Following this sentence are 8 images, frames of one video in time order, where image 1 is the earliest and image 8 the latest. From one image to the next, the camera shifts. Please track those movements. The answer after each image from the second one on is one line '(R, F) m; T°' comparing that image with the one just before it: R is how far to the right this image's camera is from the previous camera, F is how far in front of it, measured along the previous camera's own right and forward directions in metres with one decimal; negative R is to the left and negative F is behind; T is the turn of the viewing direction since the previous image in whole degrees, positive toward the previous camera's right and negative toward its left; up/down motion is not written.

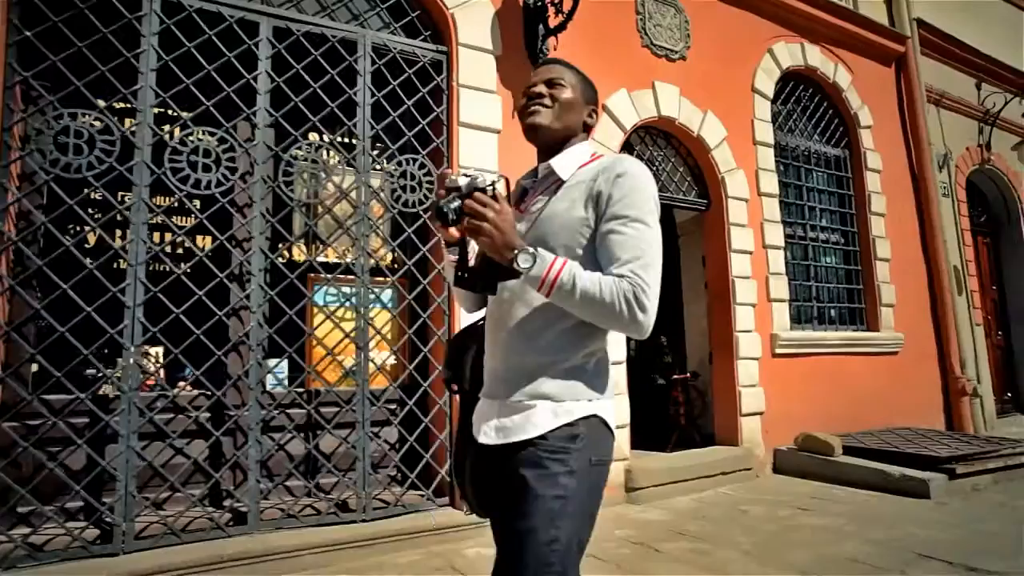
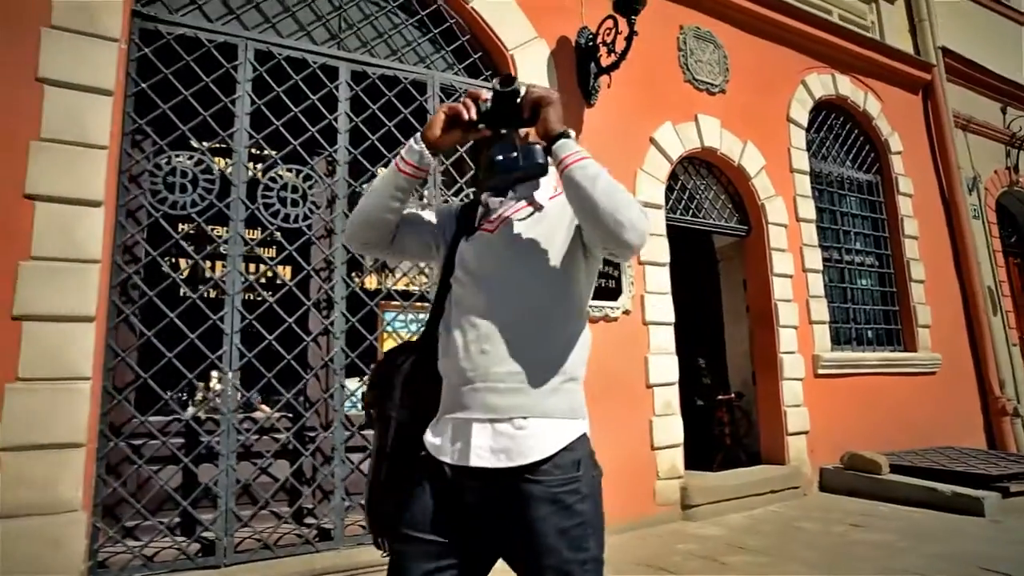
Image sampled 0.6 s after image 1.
(-0.3, -0.2) m; -1°
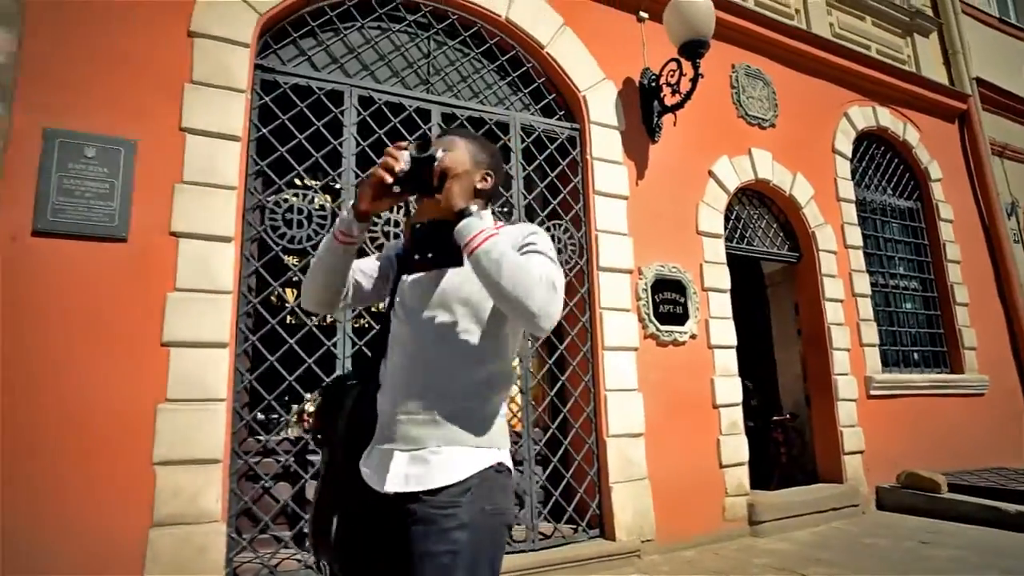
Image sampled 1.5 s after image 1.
(-0.4, -0.3) m; -1°
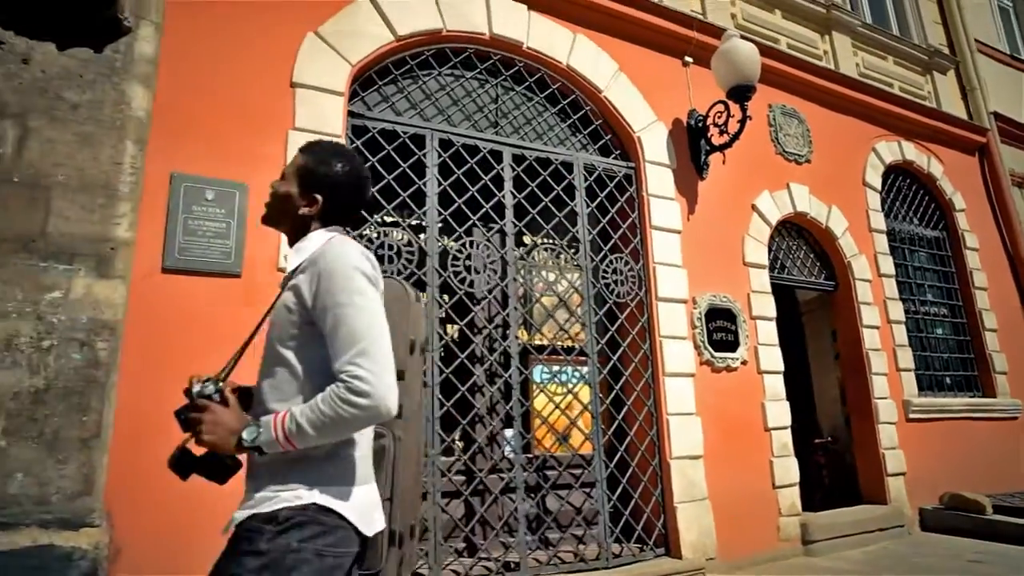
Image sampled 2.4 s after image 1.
(-0.4, -0.2) m; 0°
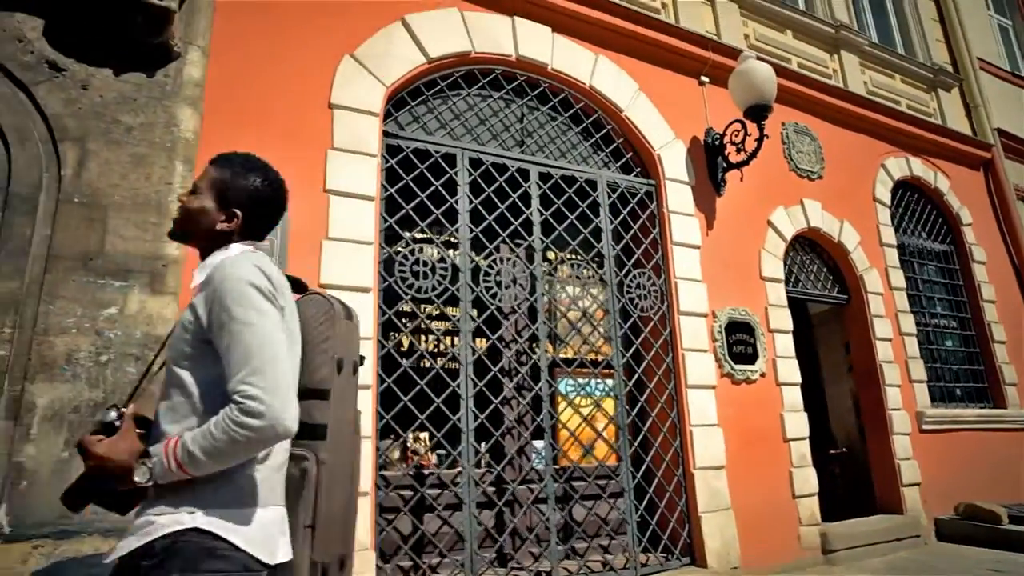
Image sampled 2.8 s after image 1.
(-0.2, -0.1) m; 0°
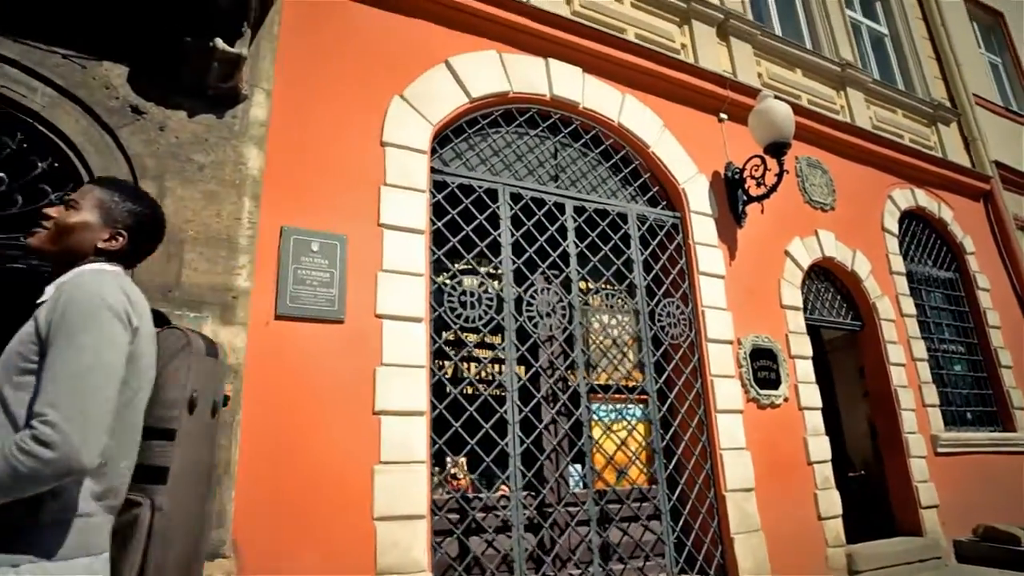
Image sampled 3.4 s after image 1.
(-0.3, -0.2) m; +1°
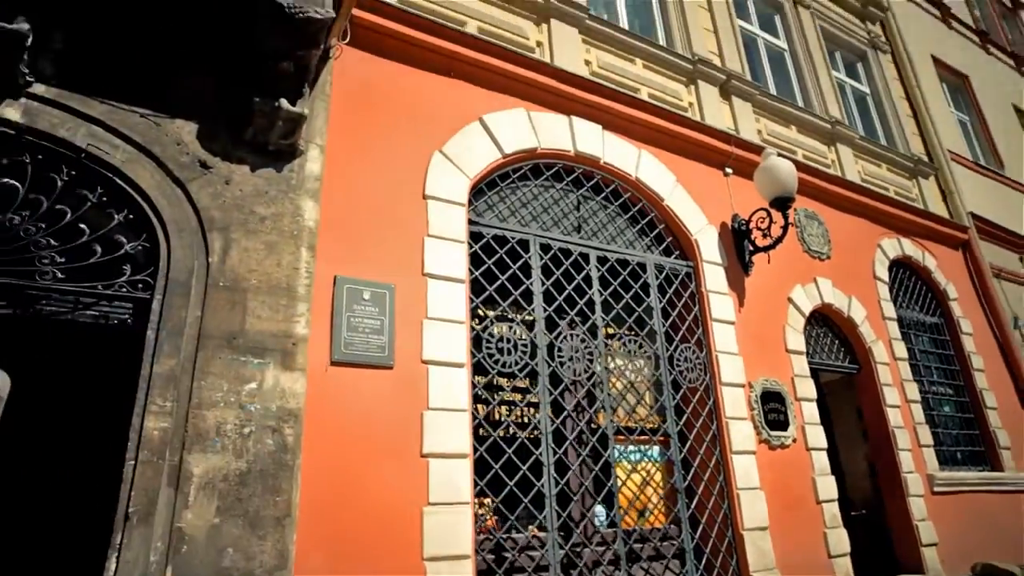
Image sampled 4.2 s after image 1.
(-0.4, -0.2) m; +2°
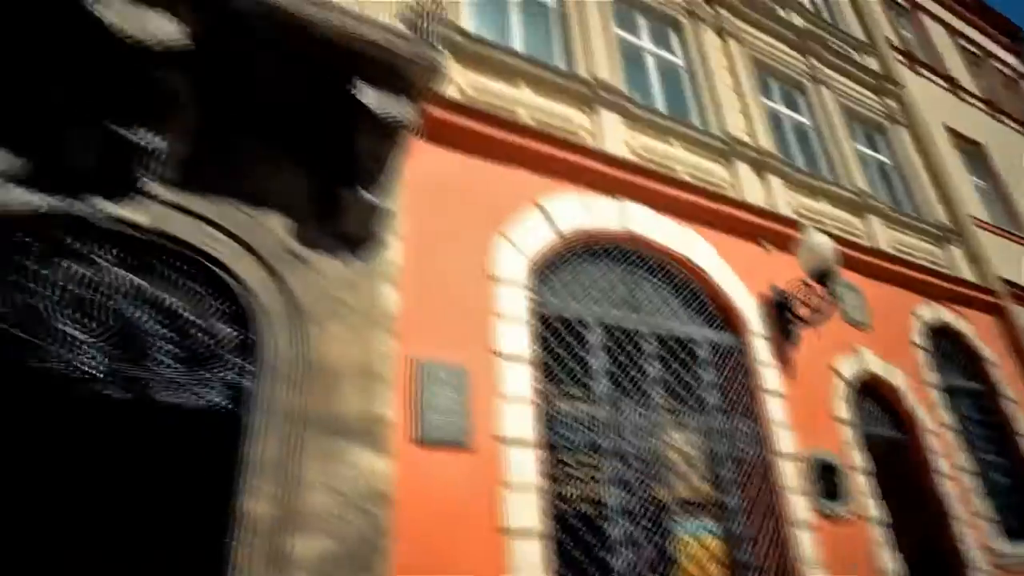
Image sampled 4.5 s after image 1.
(-0.4, -0.2) m; -1°
